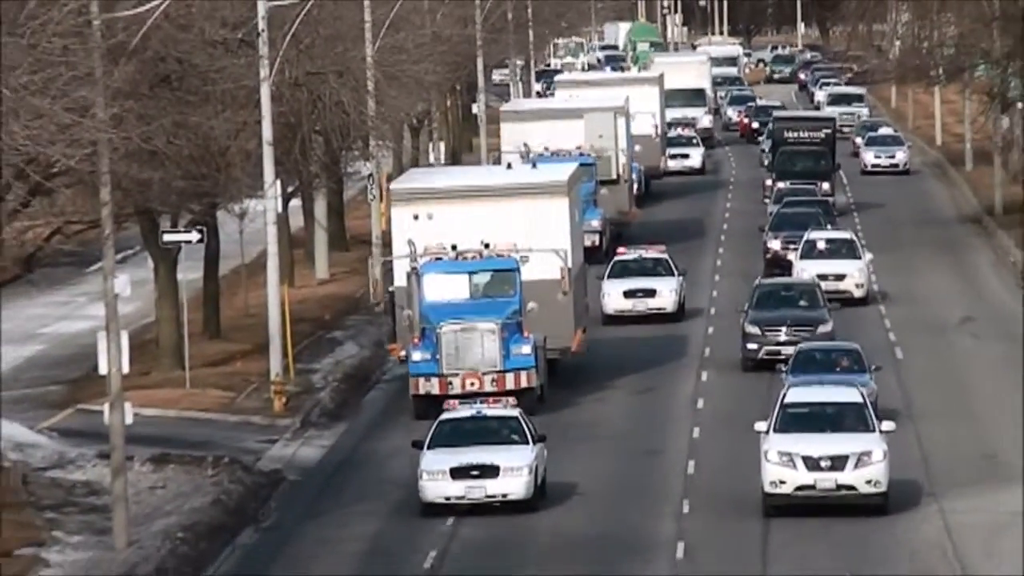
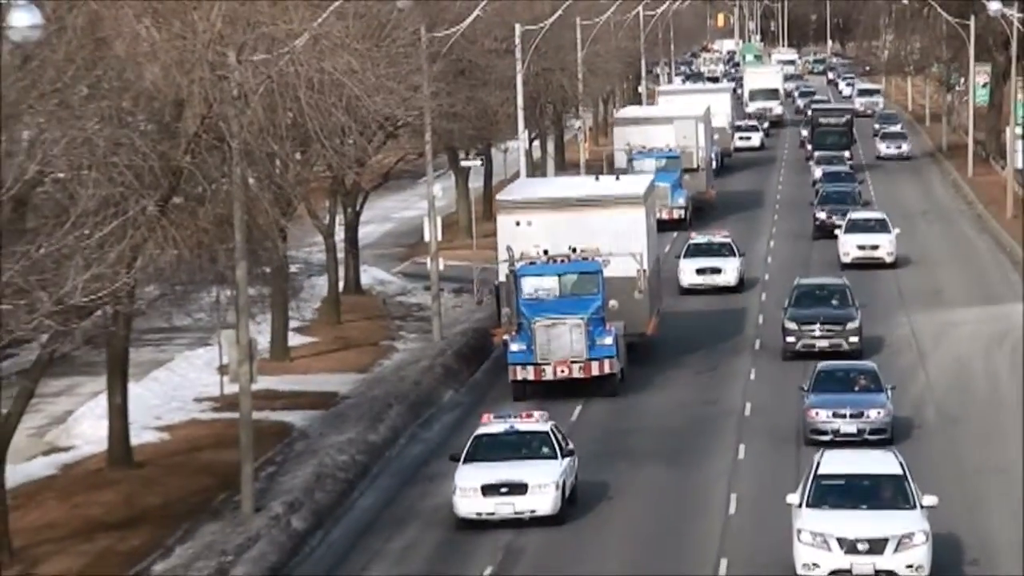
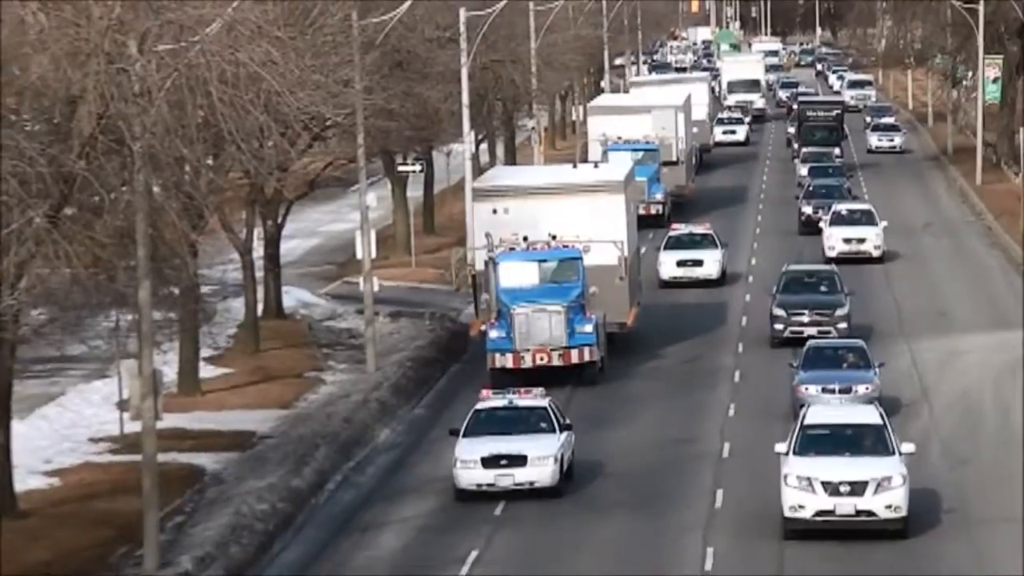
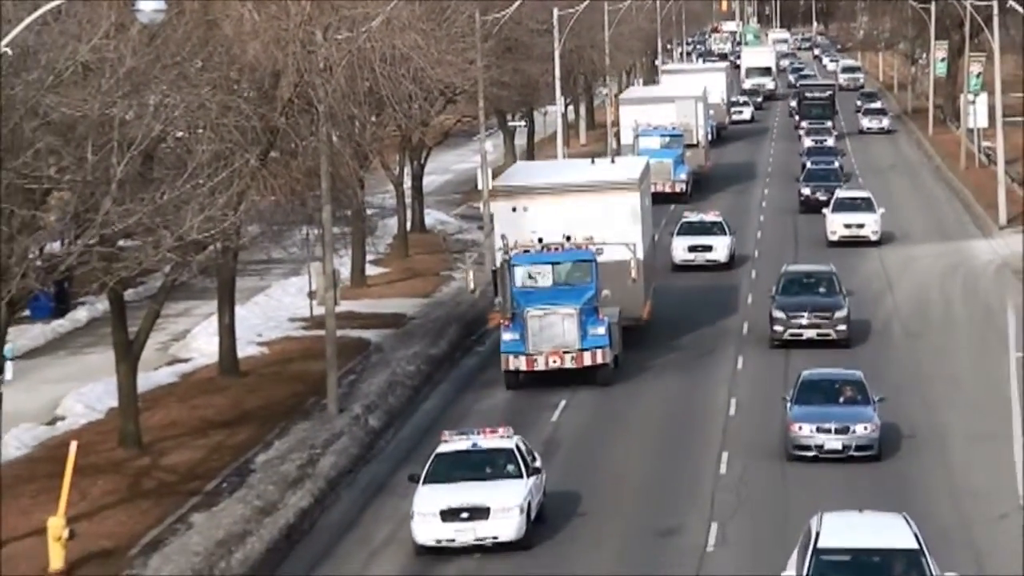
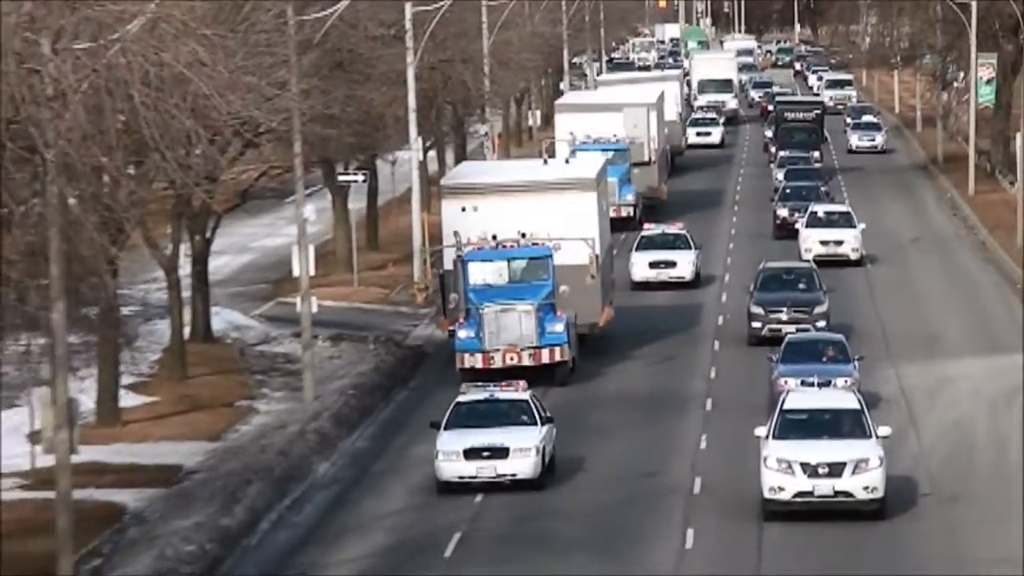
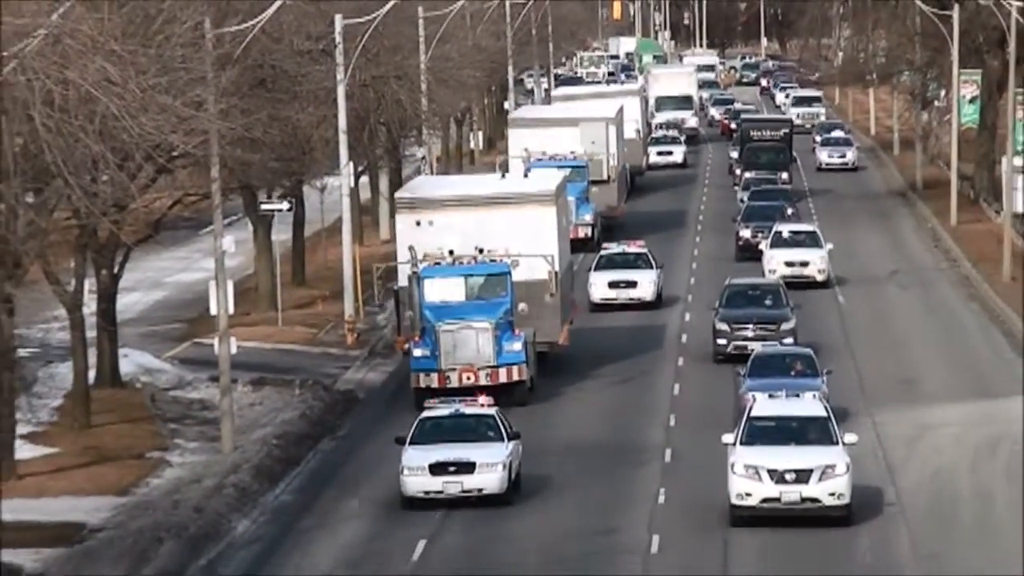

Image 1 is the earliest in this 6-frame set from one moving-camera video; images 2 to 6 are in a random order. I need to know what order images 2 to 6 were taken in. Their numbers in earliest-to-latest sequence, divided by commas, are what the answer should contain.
6, 5, 3, 2, 4
